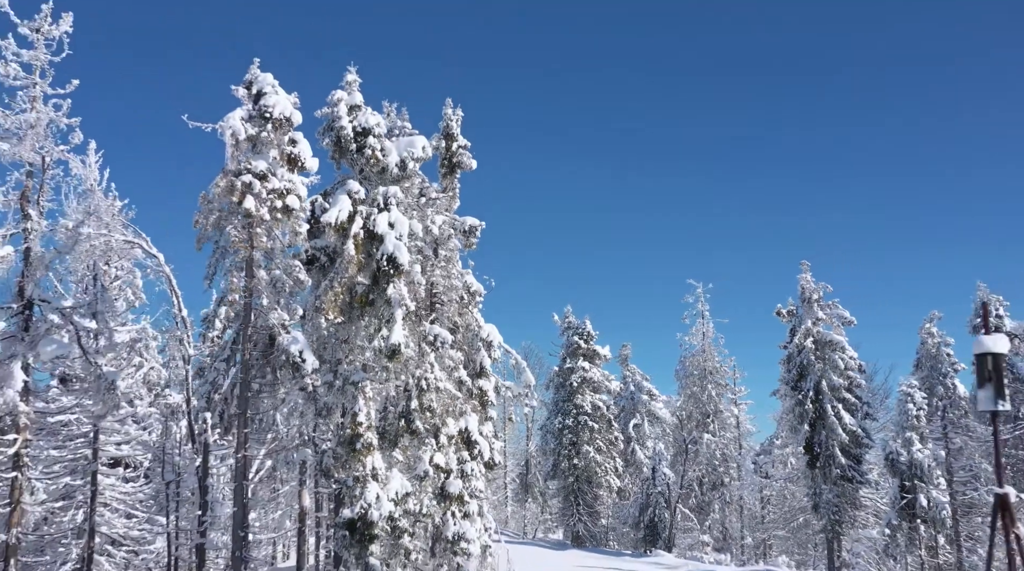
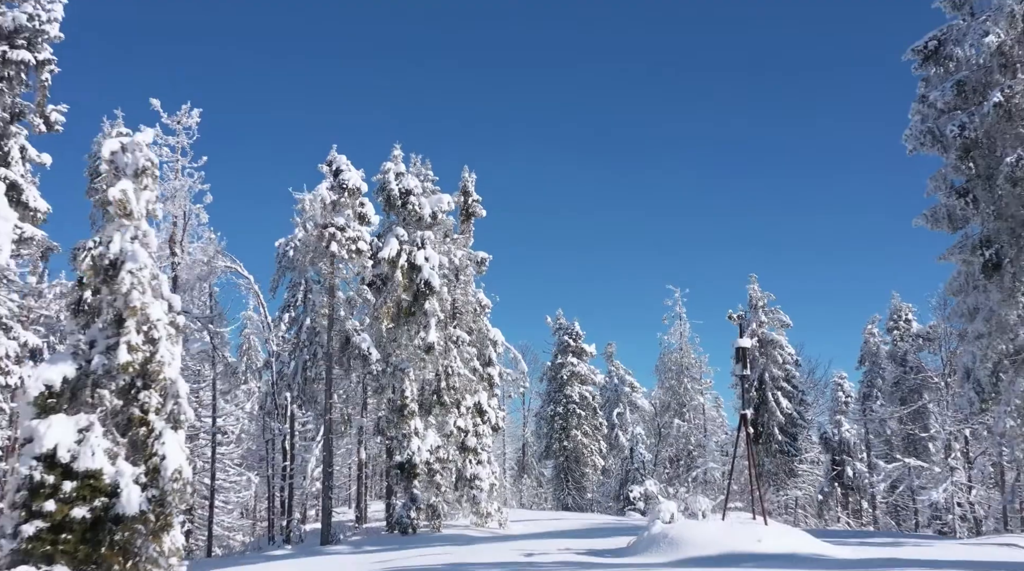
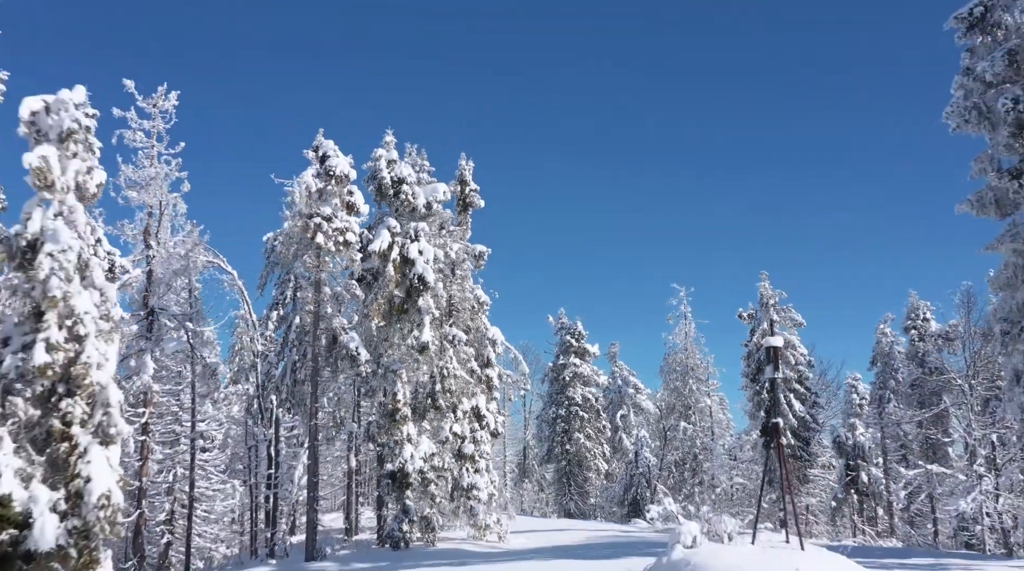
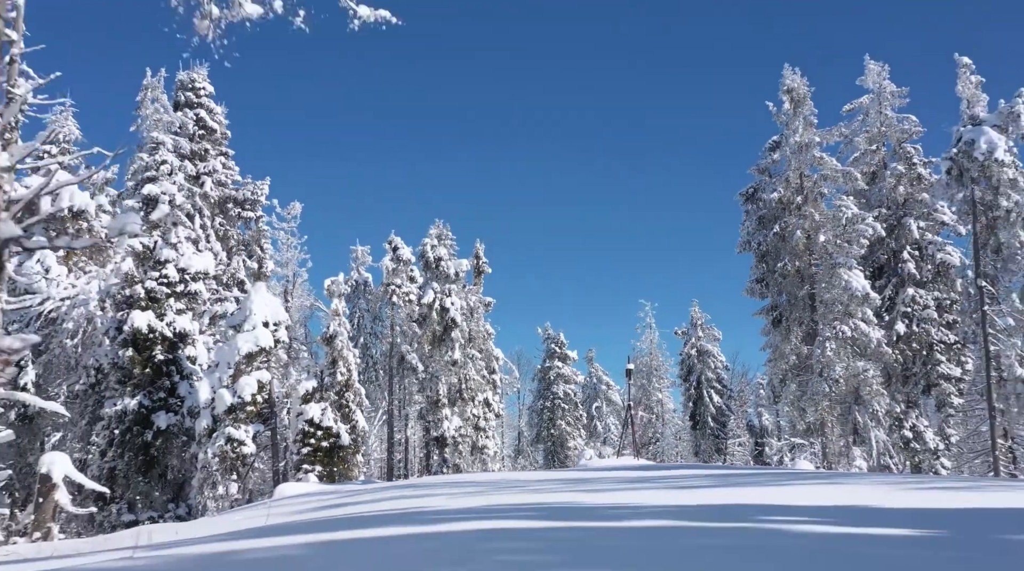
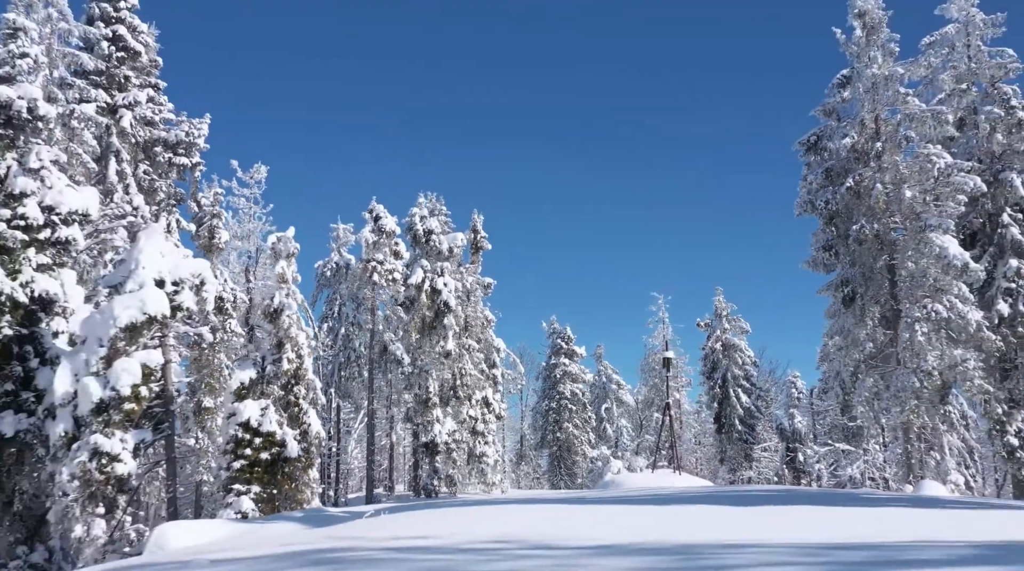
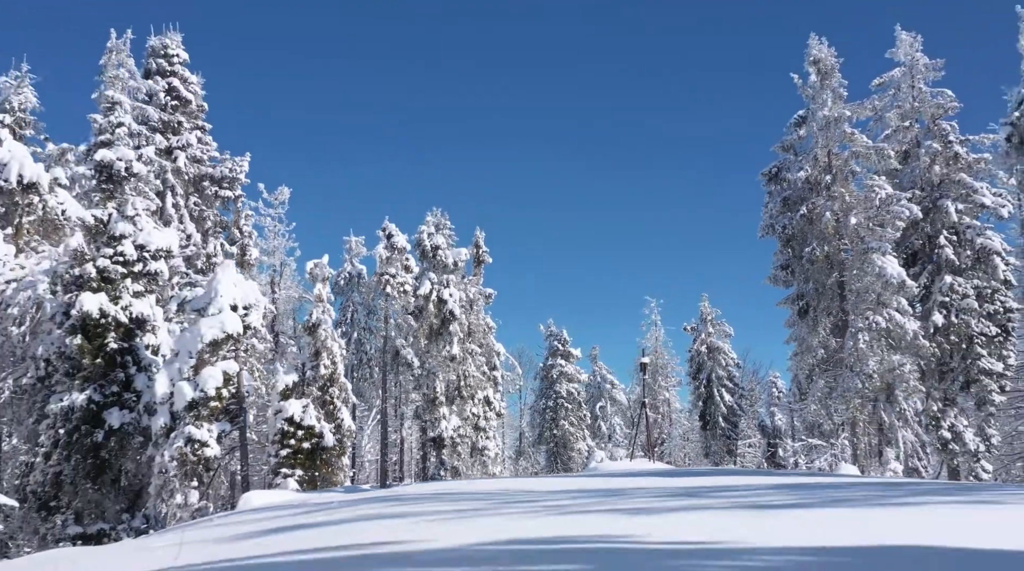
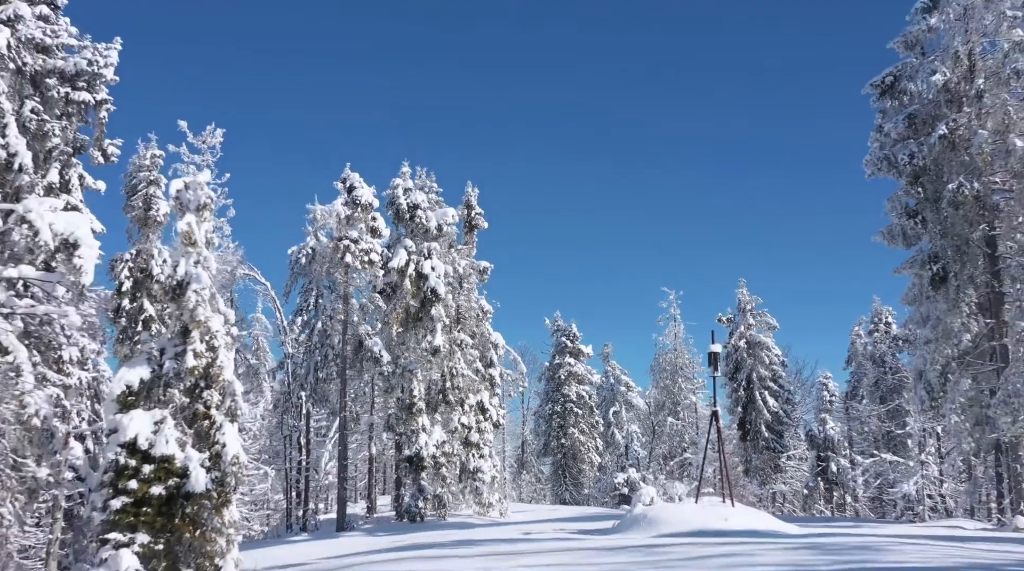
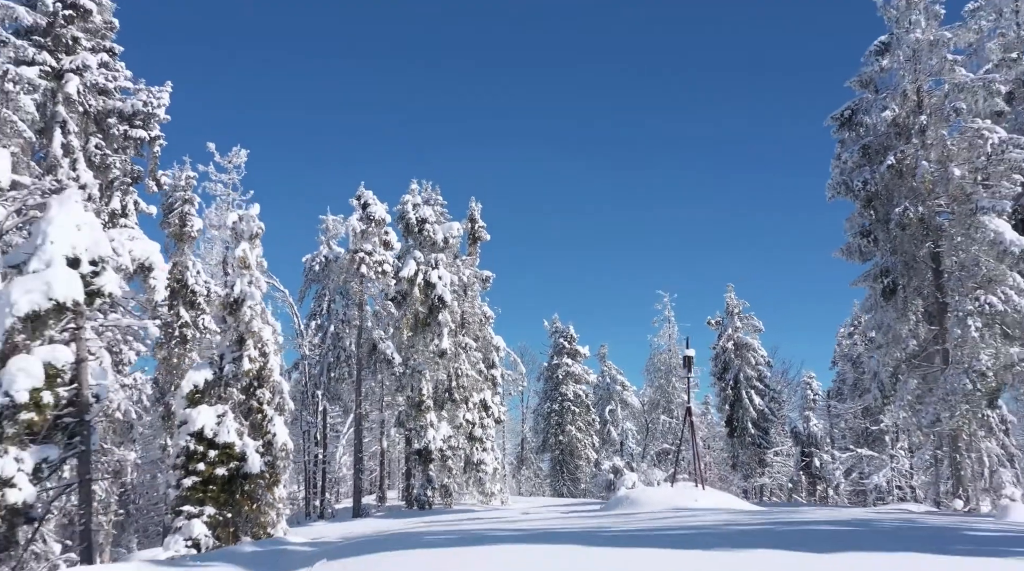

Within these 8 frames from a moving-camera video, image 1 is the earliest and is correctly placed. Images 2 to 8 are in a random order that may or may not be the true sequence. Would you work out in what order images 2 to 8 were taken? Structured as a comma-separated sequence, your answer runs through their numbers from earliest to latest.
3, 2, 7, 8, 5, 6, 4
